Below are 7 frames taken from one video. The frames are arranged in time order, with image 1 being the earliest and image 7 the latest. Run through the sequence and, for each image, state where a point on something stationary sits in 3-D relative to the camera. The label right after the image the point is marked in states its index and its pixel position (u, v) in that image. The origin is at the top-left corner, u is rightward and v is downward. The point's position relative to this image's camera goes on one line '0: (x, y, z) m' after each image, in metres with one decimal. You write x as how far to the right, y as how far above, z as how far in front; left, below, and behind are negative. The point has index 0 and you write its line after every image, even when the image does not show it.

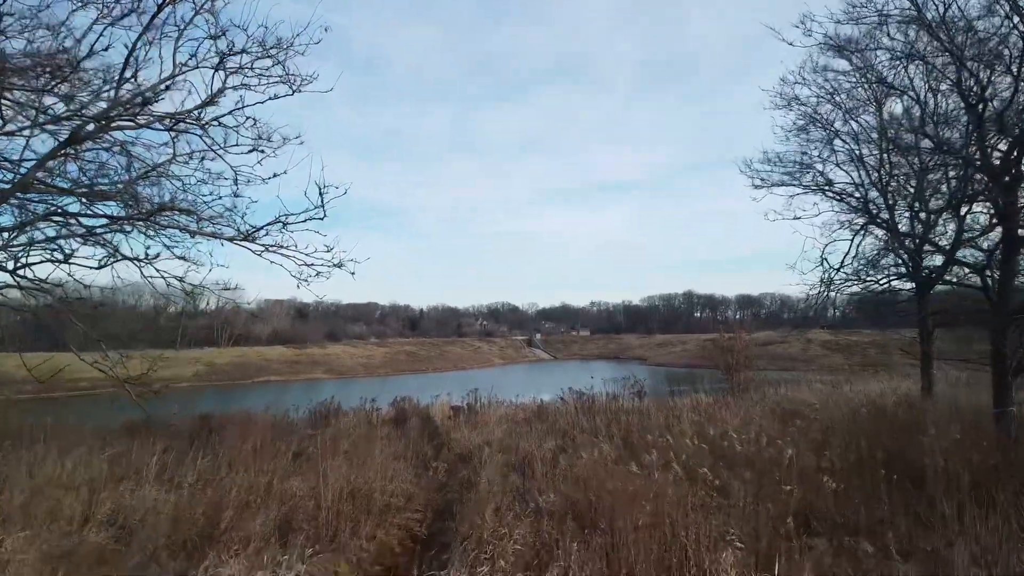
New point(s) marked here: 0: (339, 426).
0: (-2.7, -2.2, +8.4) m
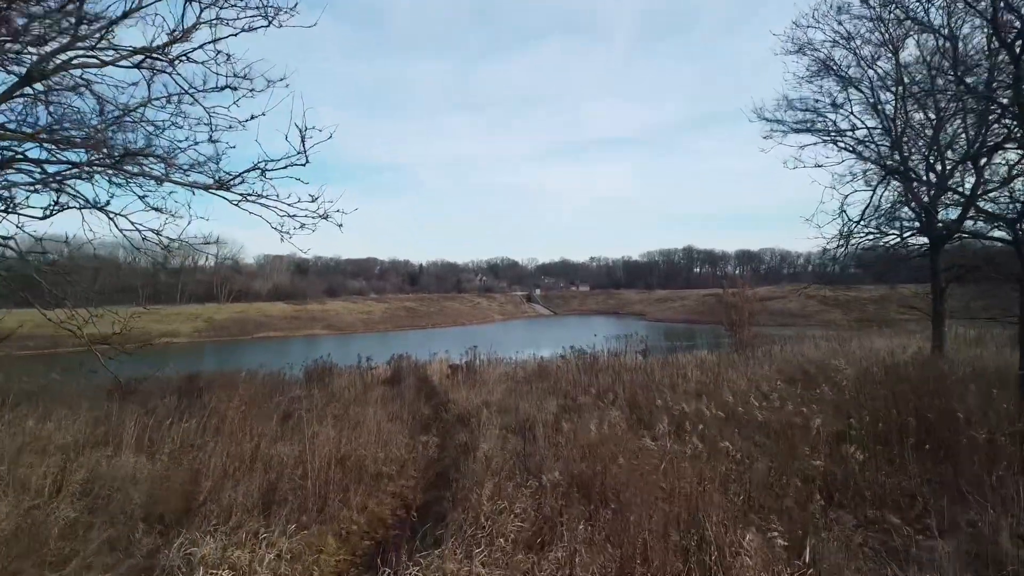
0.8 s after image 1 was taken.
0: (-2.7, -1.5, +8.1) m
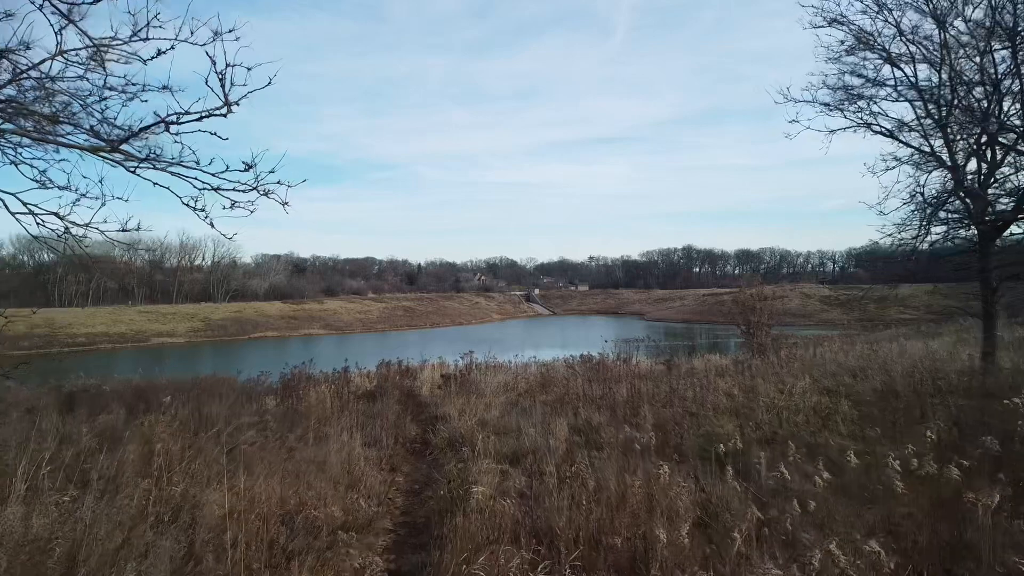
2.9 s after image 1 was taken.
0: (-2.7, -1.5, +7.0) m
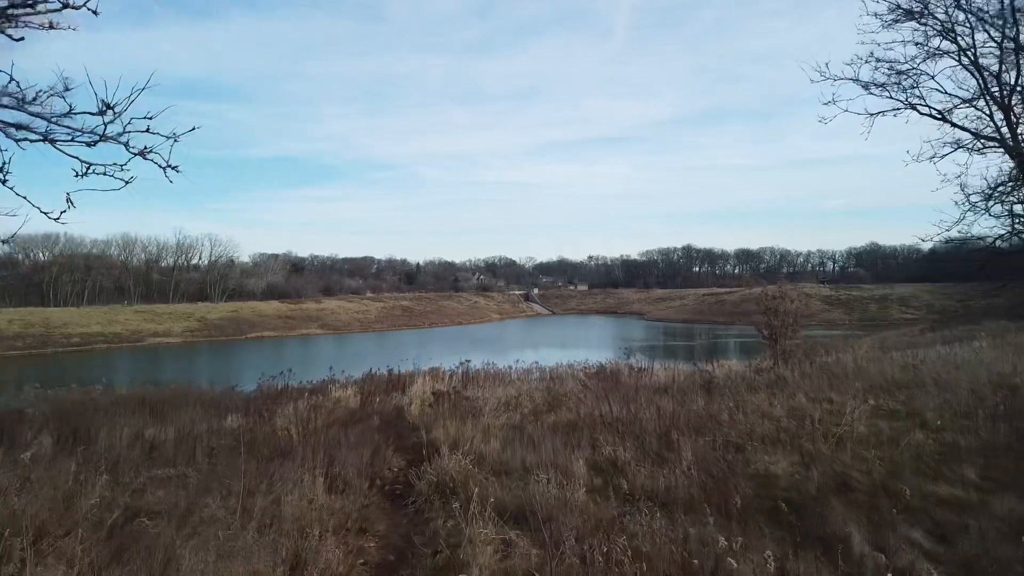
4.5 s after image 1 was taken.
0: (-2.6, -1.6, +5.9) m
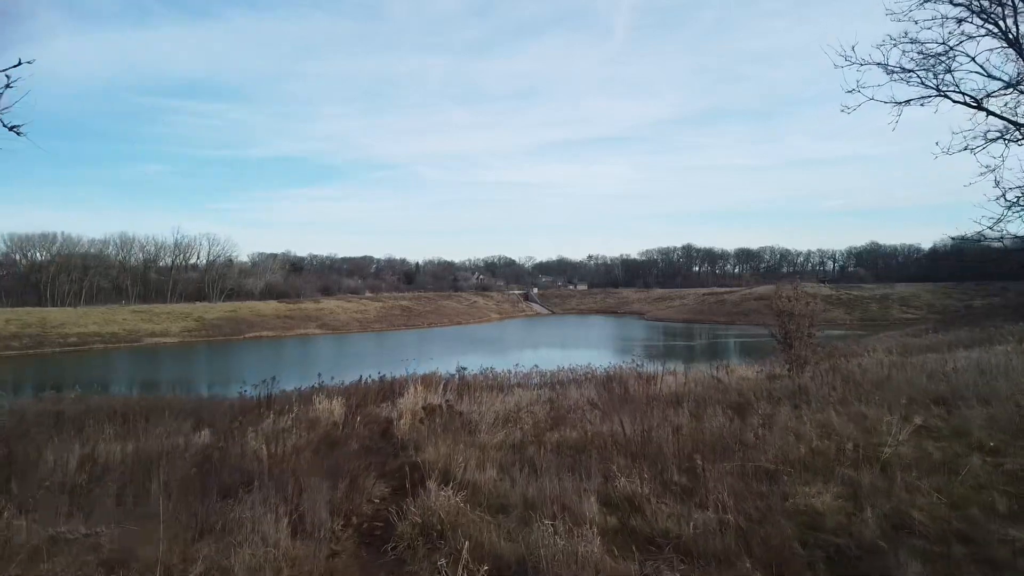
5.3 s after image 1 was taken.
0: (-2.7, -1.6, +5.2) m
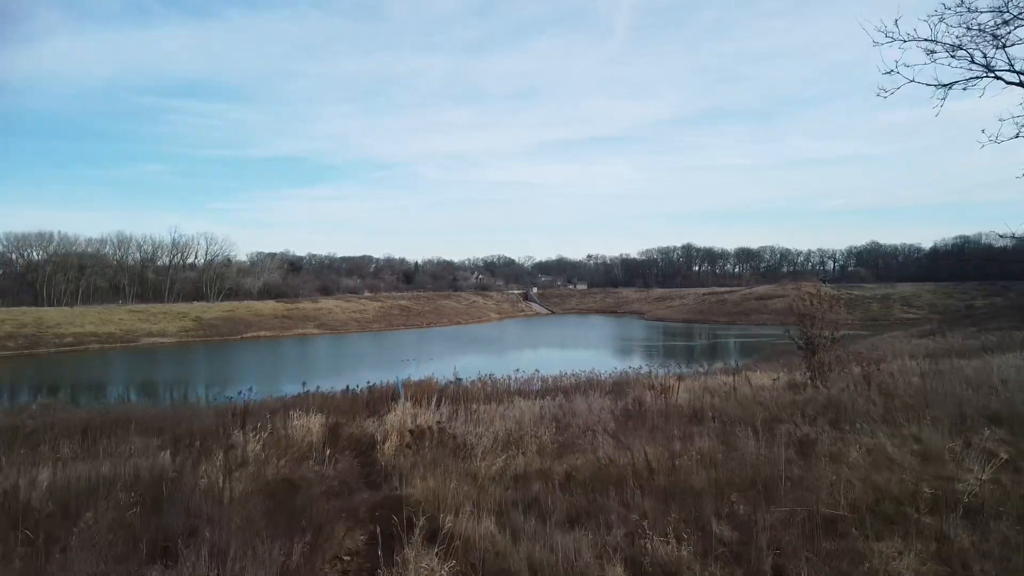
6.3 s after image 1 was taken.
0: (-2.6, -1.6, +4.3) m
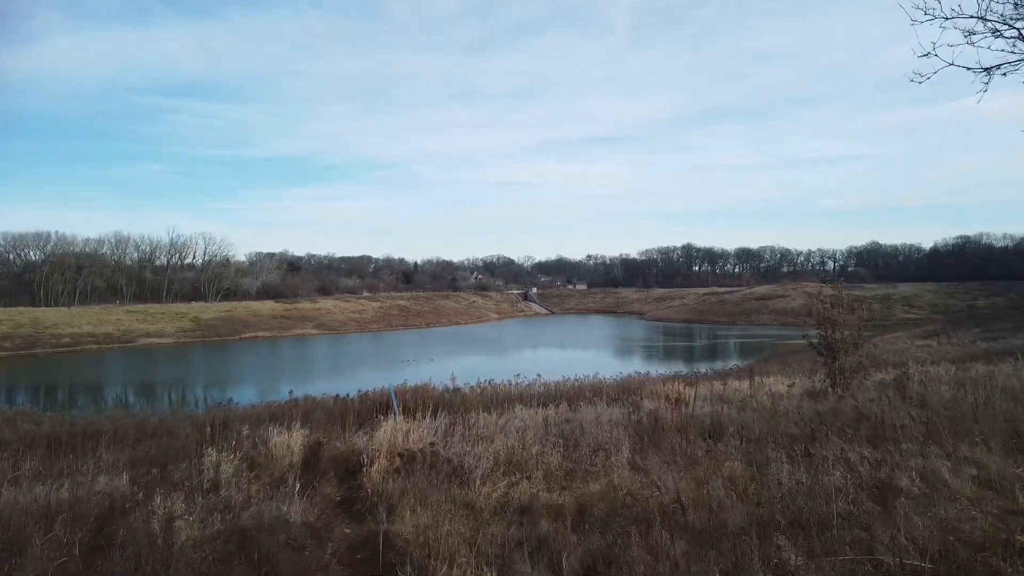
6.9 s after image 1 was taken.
0: (-2.6, -1.7, +3.6) m
